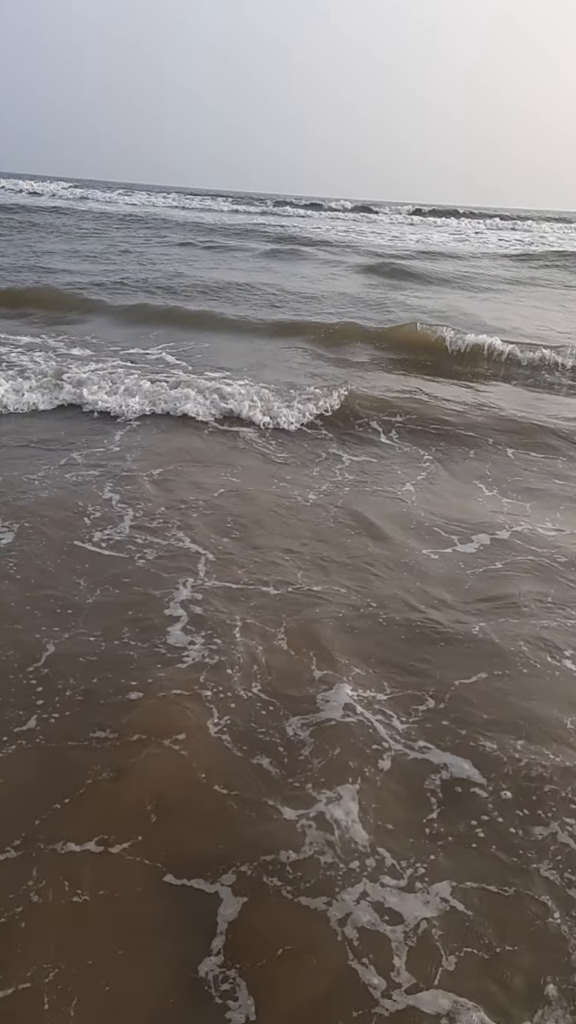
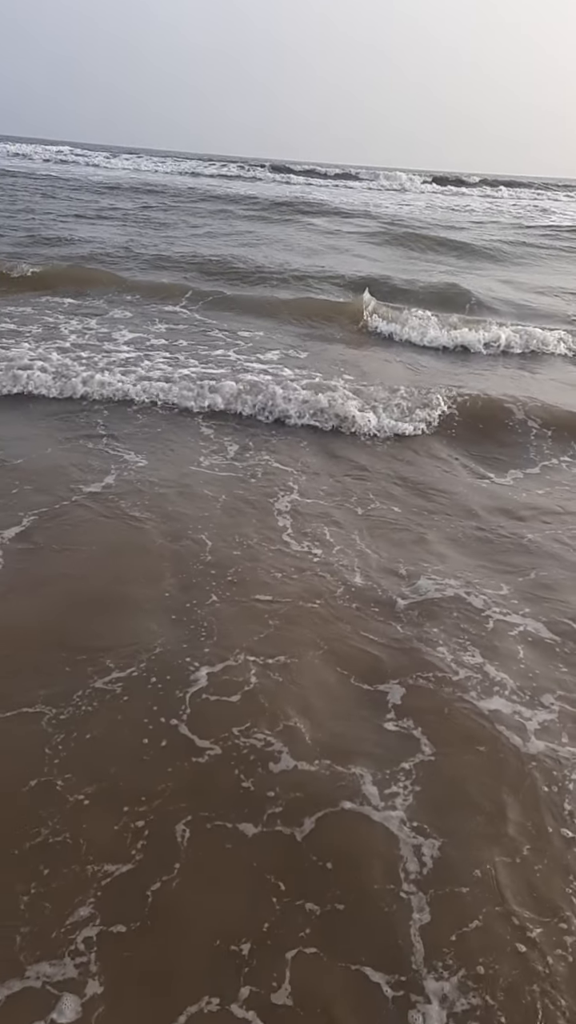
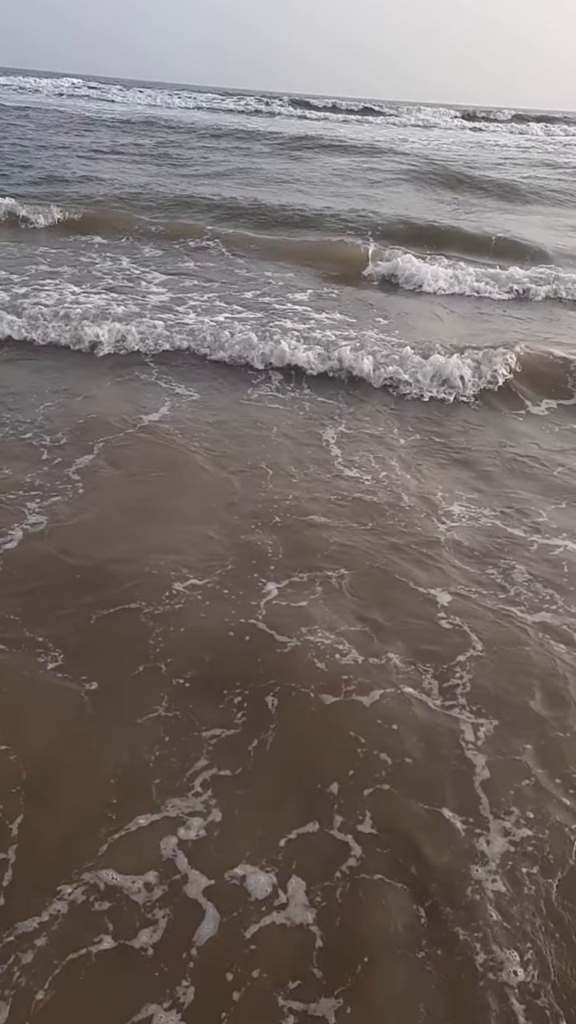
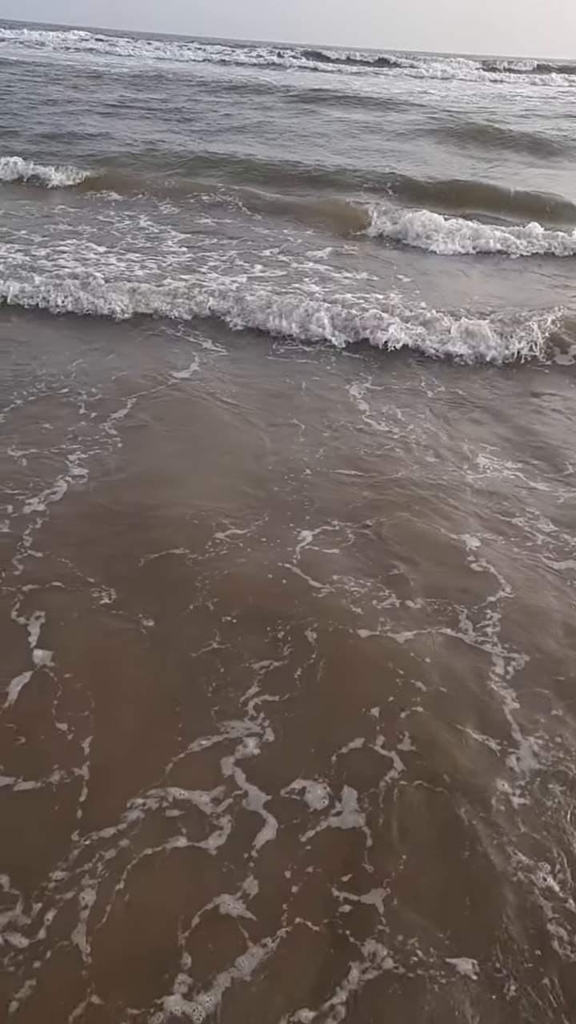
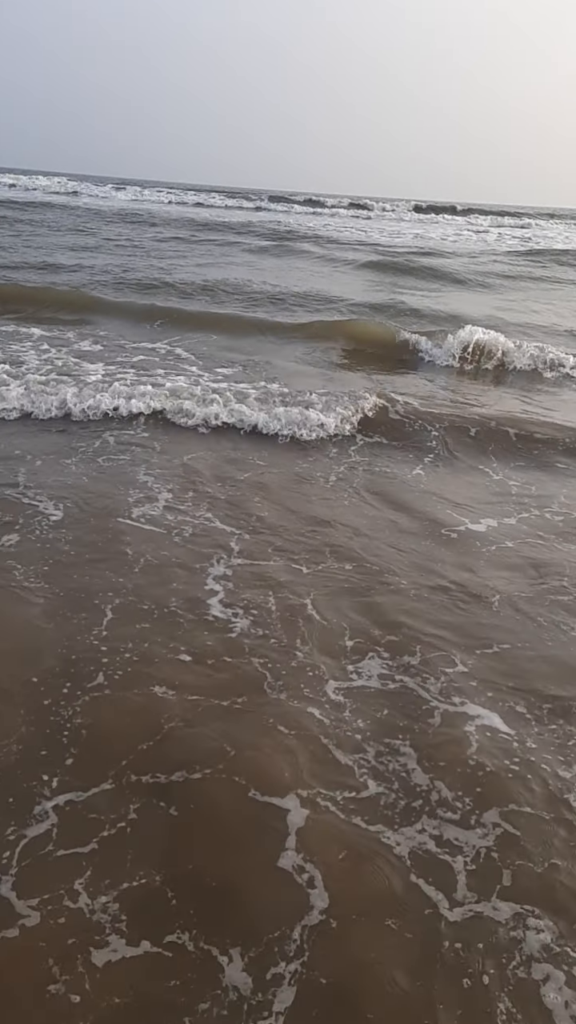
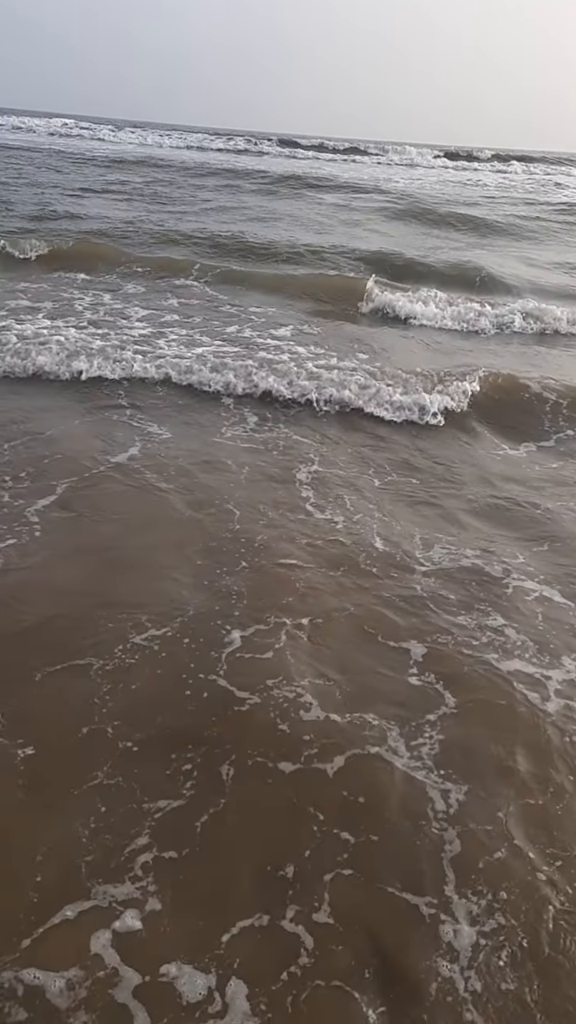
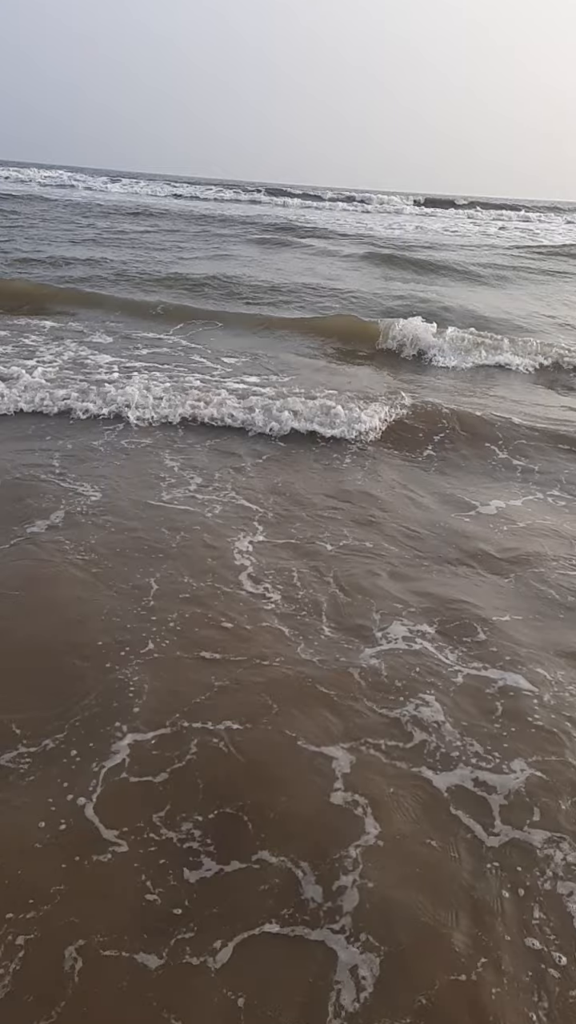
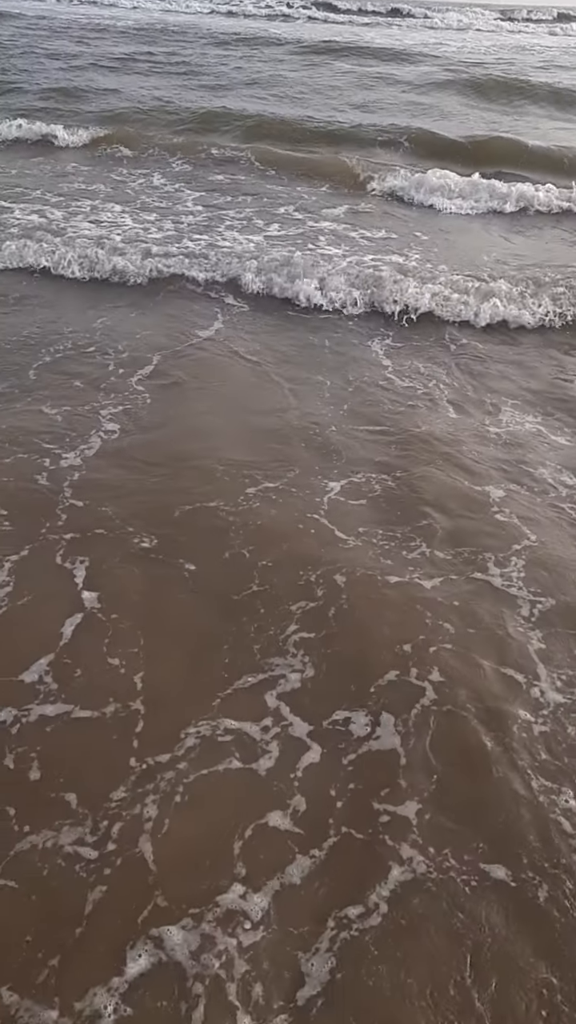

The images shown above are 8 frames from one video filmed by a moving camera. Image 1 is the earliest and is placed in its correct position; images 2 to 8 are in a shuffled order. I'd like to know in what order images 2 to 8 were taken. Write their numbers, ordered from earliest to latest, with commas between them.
5, 7, 2, 6, 3, 4, 8
